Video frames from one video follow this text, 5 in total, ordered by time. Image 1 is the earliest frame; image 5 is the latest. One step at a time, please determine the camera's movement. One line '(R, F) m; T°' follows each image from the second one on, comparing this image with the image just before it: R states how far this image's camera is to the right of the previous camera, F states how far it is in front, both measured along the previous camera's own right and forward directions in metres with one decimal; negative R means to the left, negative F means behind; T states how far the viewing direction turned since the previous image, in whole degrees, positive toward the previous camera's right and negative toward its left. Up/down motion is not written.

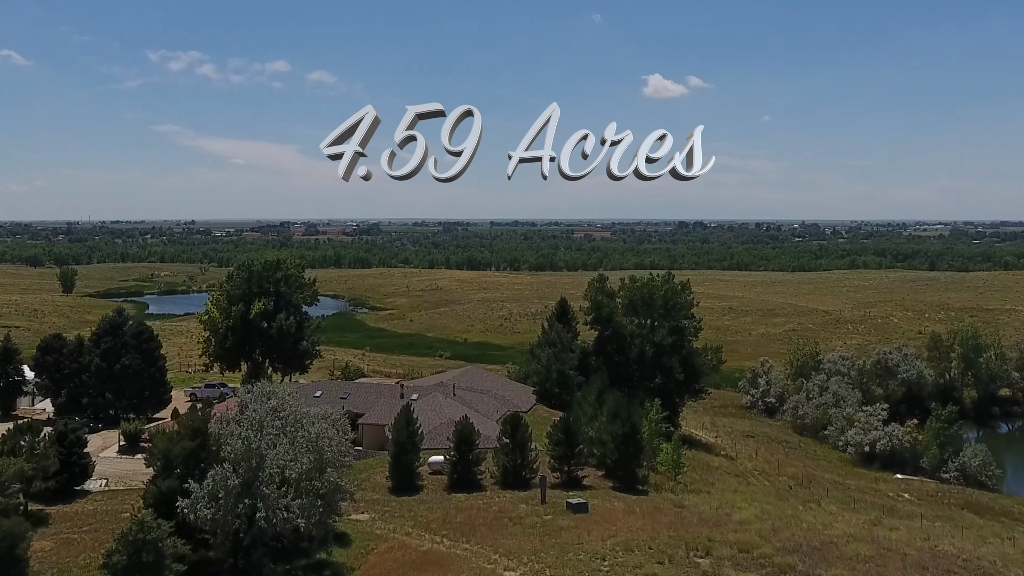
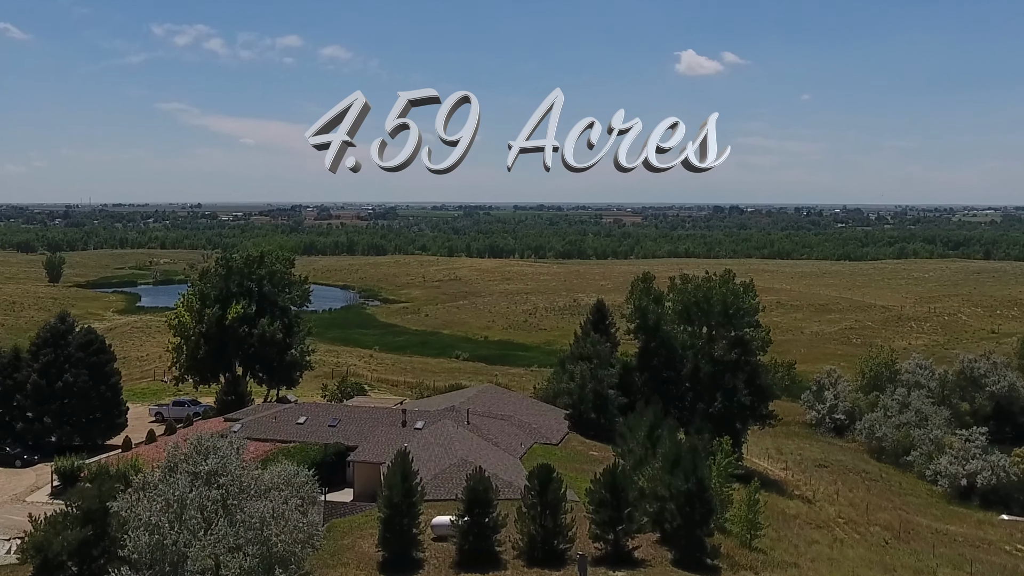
(-0.1, +7.5) m; -1°
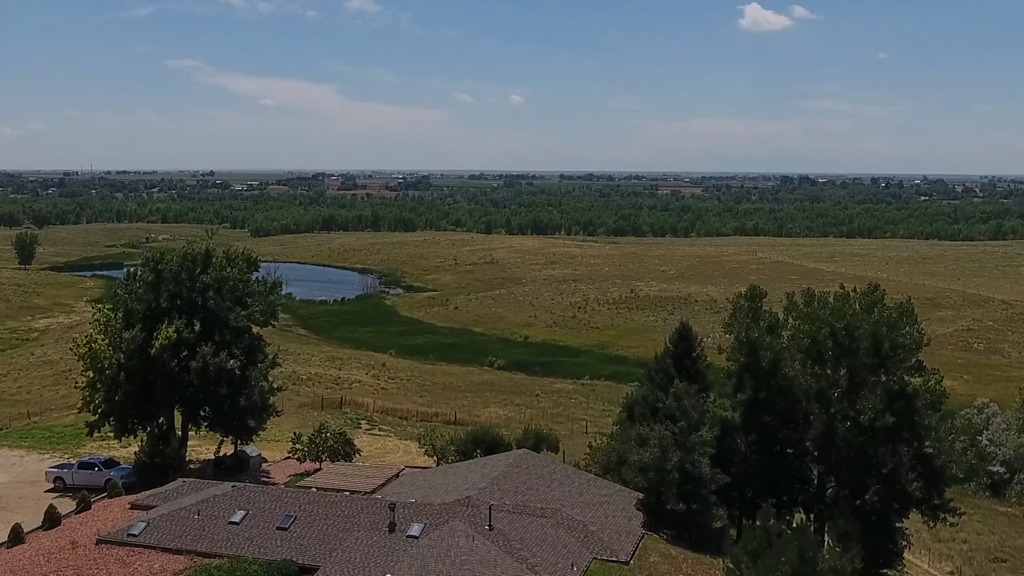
(-0.1, +11.7) m; -2°
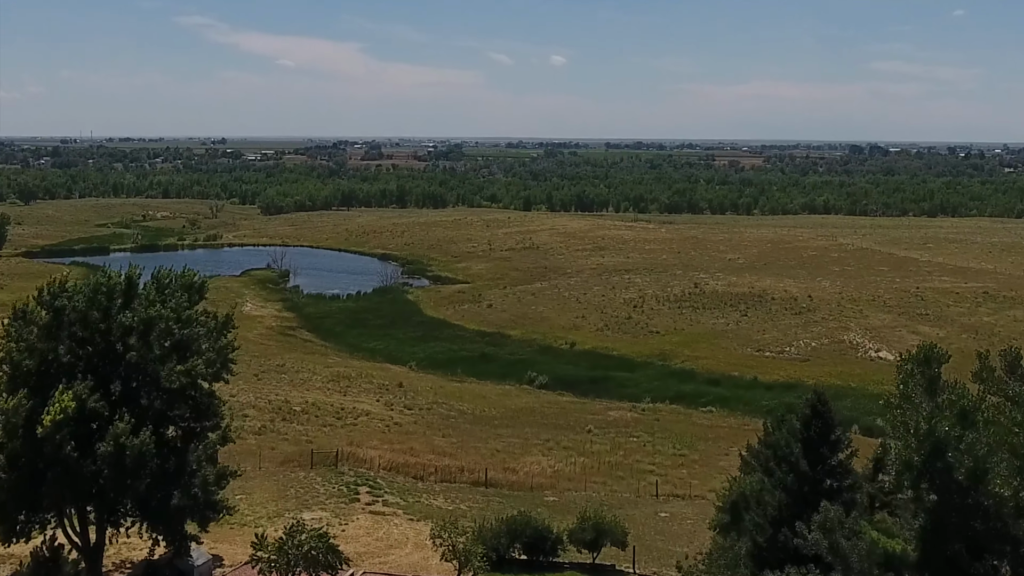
(-0.3, +9.3) m; -2°
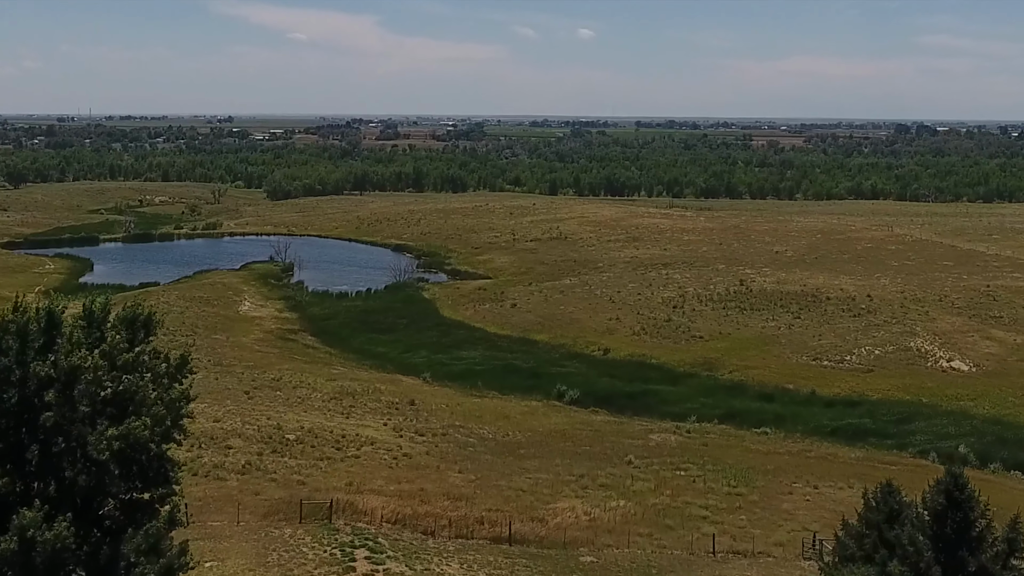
(-0.2, +5.1) m; -1°
